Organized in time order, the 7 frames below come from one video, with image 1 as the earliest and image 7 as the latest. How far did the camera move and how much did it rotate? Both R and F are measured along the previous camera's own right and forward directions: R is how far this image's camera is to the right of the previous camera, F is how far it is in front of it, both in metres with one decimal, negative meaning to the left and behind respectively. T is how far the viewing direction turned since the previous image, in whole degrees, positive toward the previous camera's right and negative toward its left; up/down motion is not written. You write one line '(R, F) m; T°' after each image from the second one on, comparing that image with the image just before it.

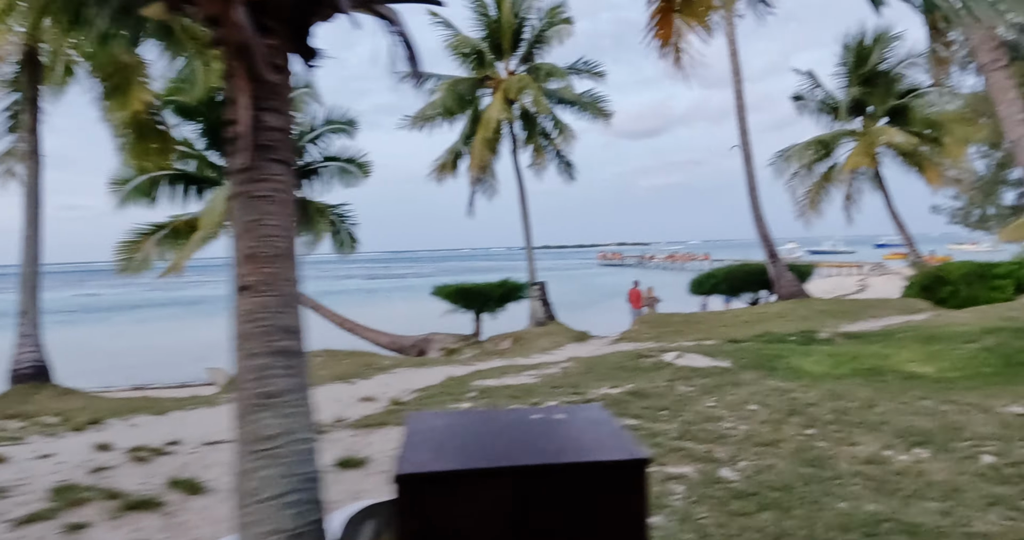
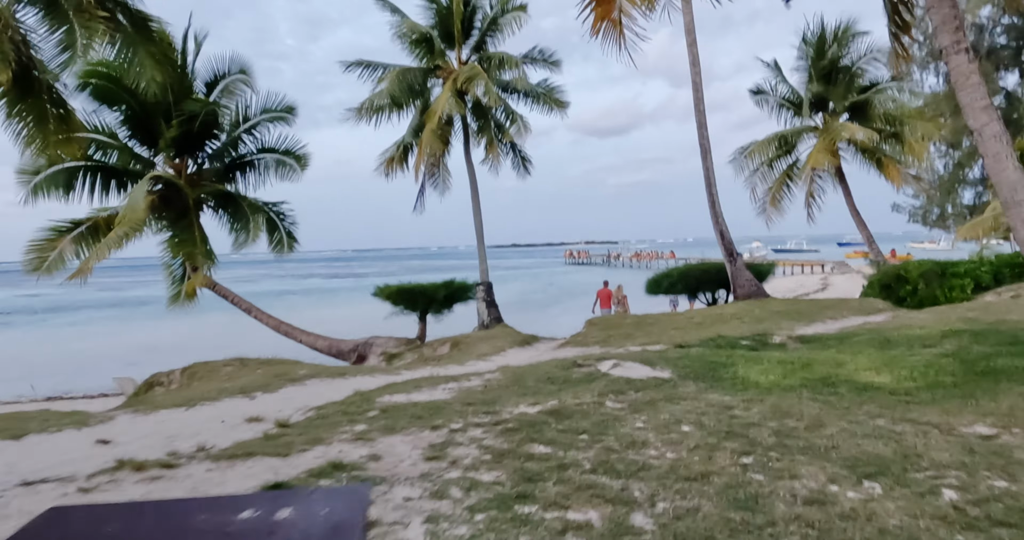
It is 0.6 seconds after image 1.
(+0.5, +0.8) m; +2°
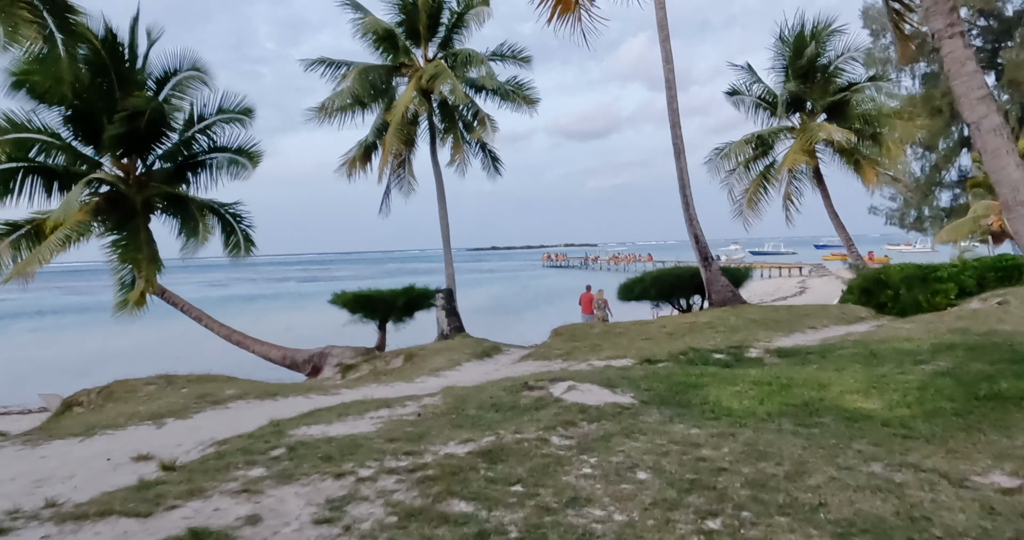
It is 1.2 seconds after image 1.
(+0.4, +0.8) m; +2°
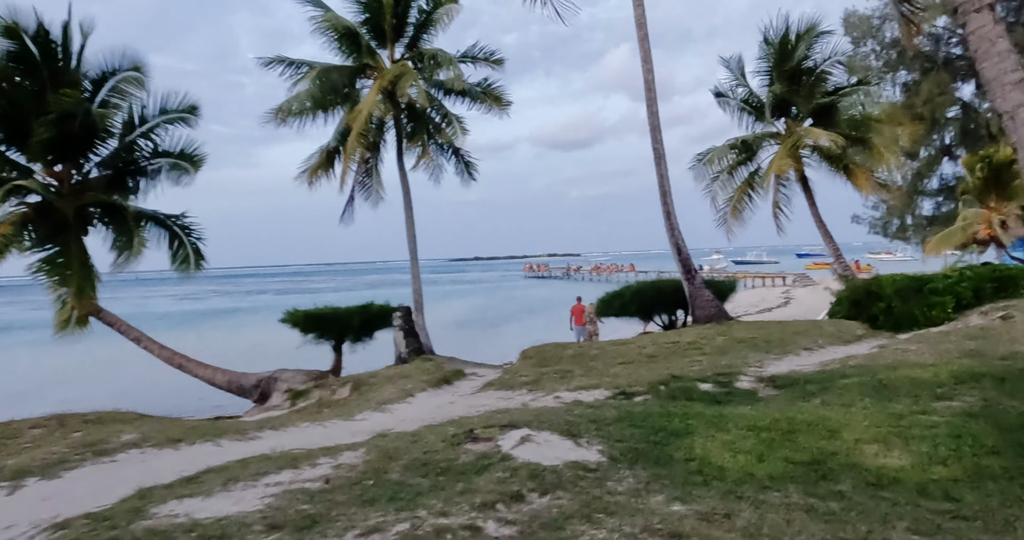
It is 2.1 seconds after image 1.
(+0.3, +1.1) m; +1°
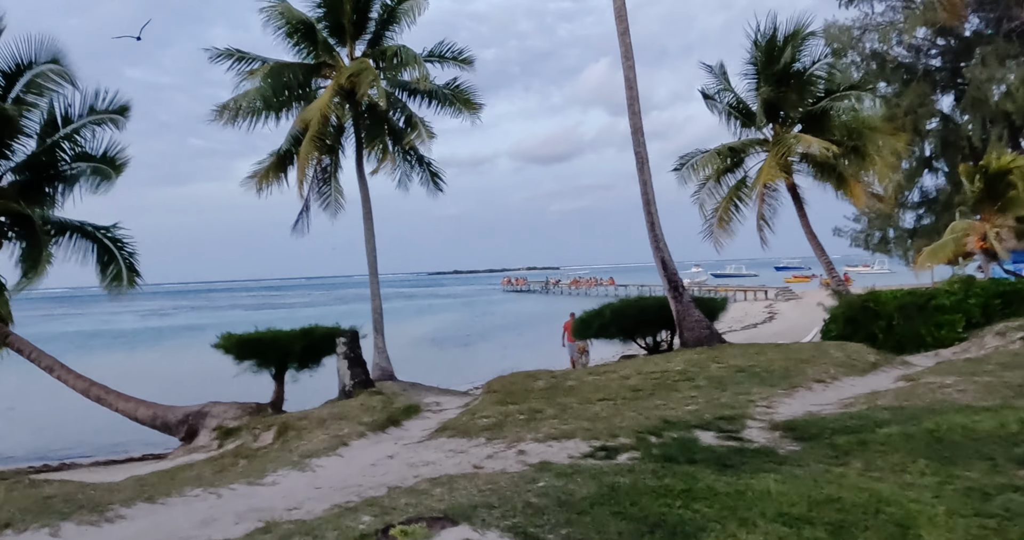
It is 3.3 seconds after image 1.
(+0.2, +1.5) m; +2°
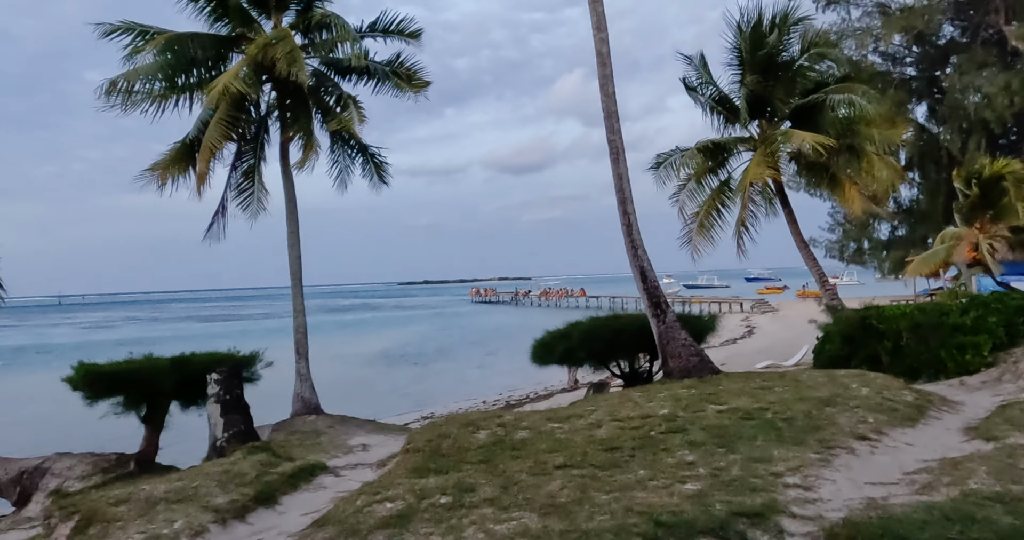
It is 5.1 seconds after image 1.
(+0.4, +2.3) m; +2°
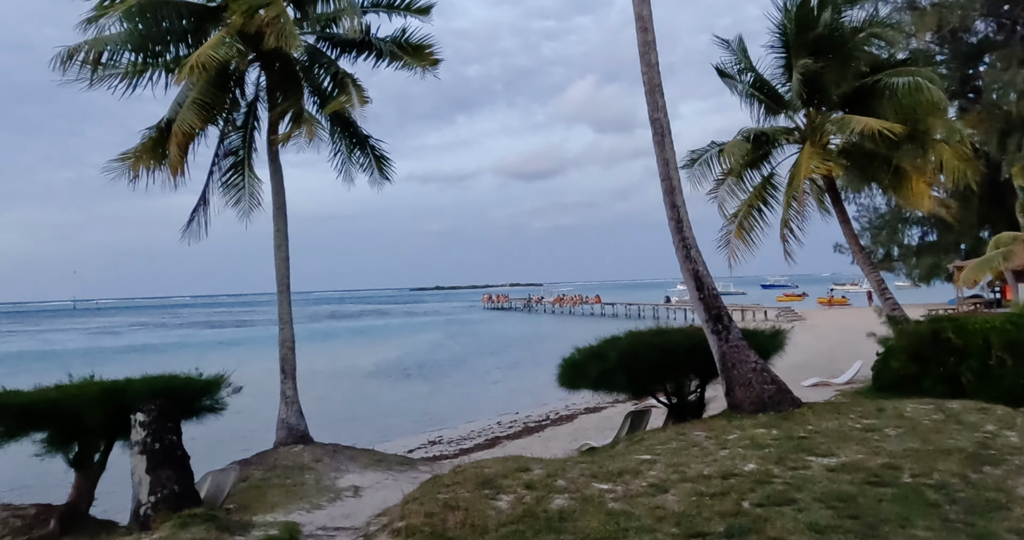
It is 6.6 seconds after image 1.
(-0.2, +1.9) m; -1°
